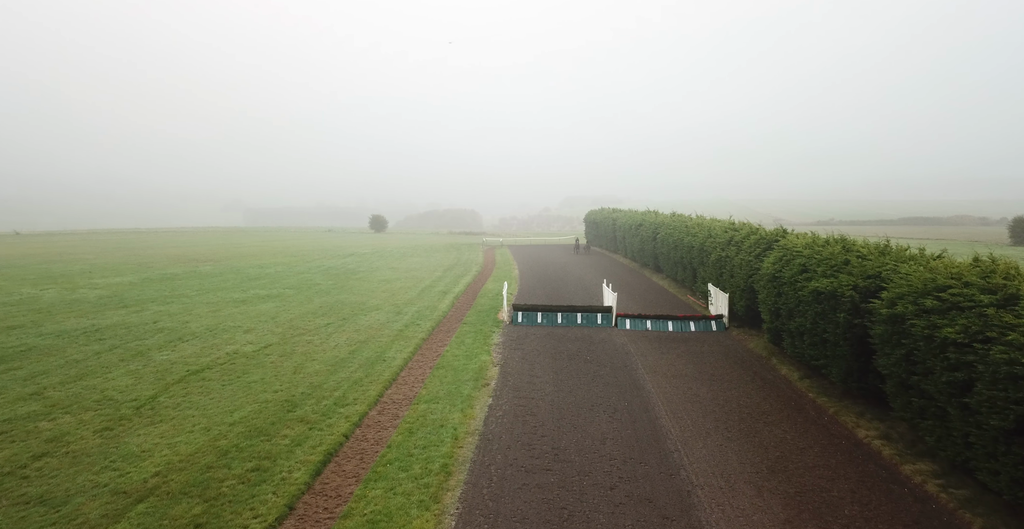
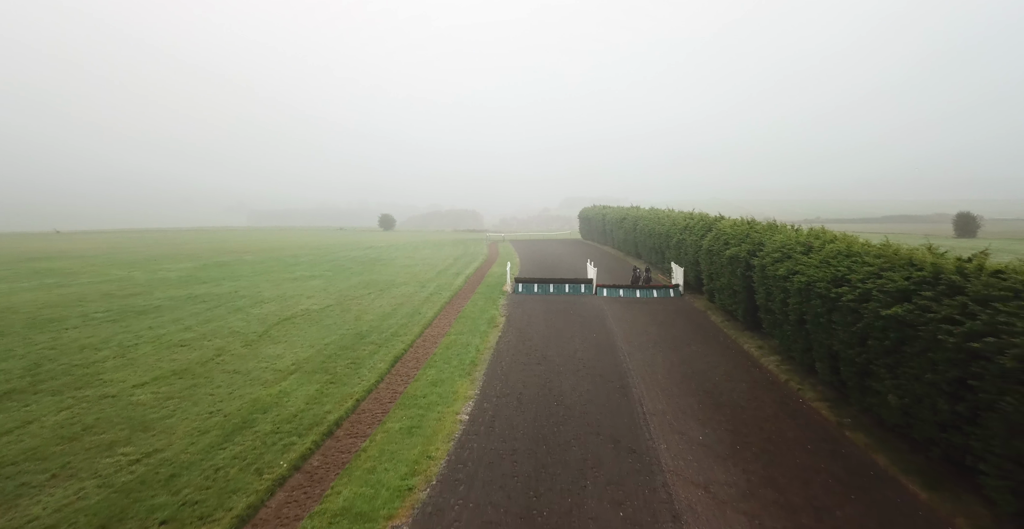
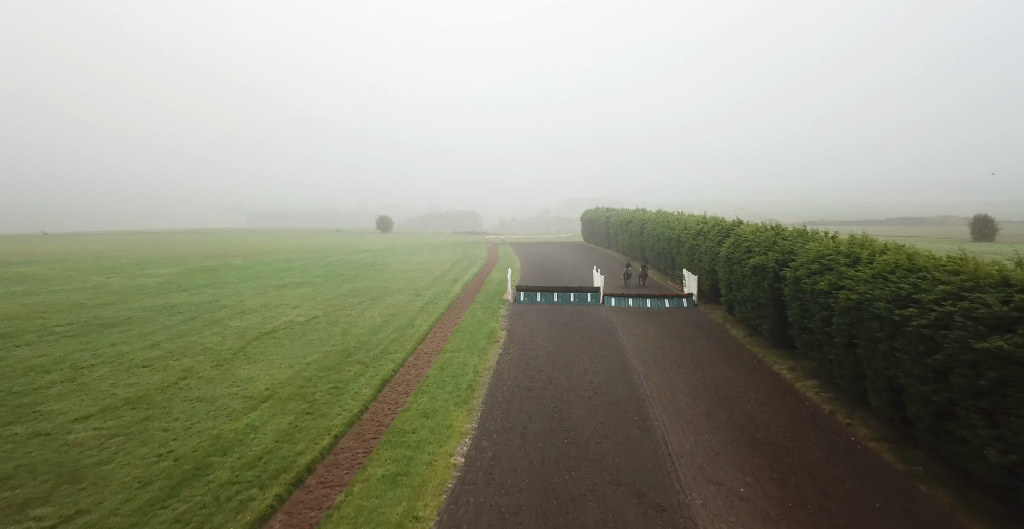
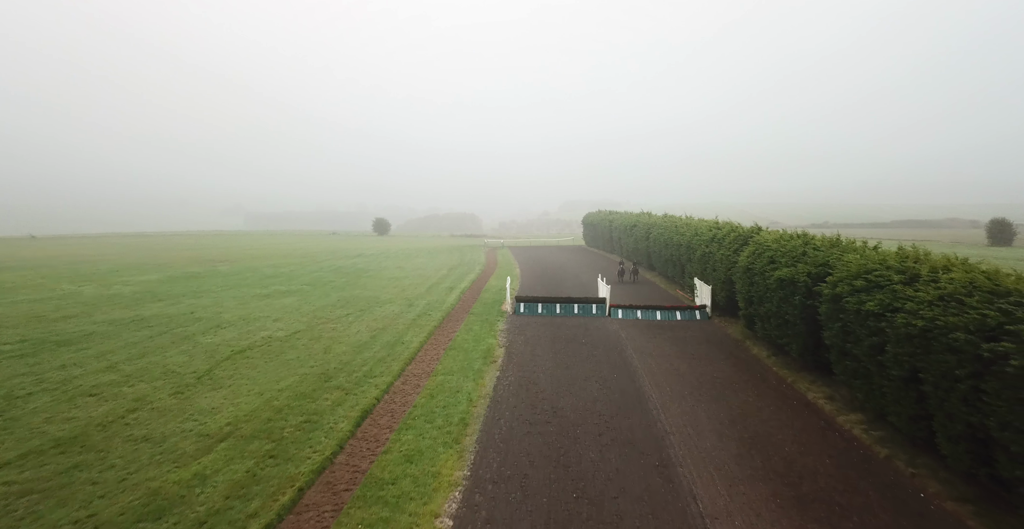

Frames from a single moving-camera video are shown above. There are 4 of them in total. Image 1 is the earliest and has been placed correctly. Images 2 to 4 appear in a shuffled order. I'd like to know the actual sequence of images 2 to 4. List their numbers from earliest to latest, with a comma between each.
4, 3, 2
